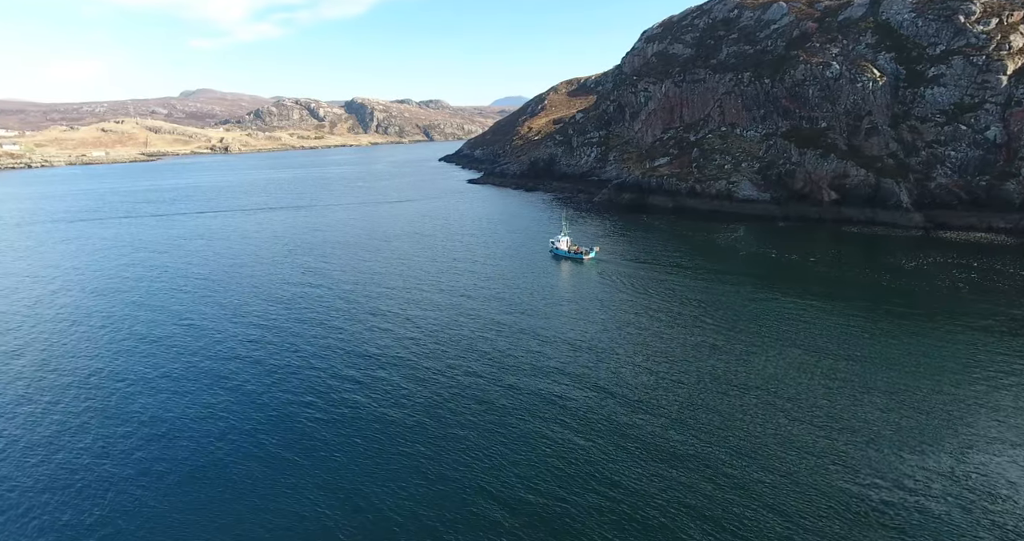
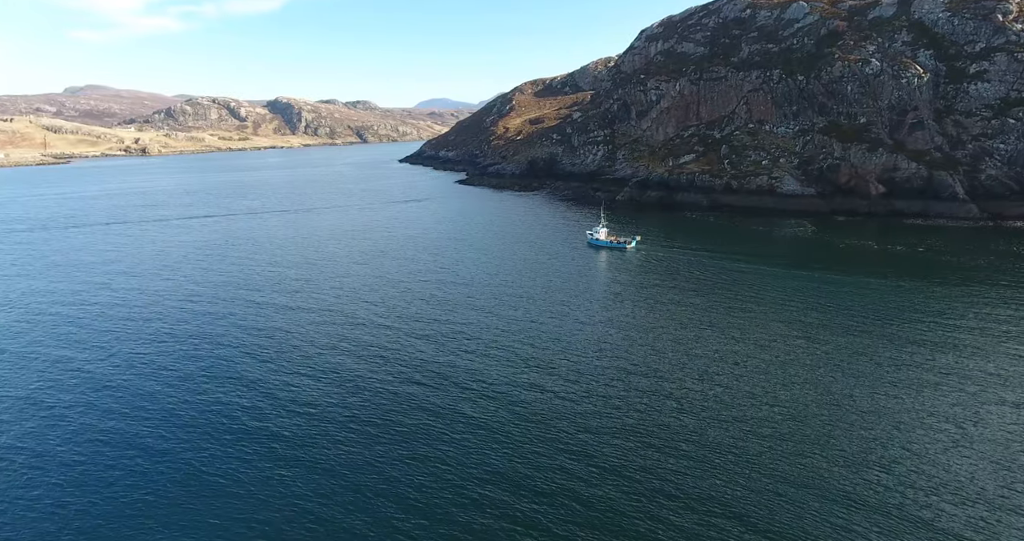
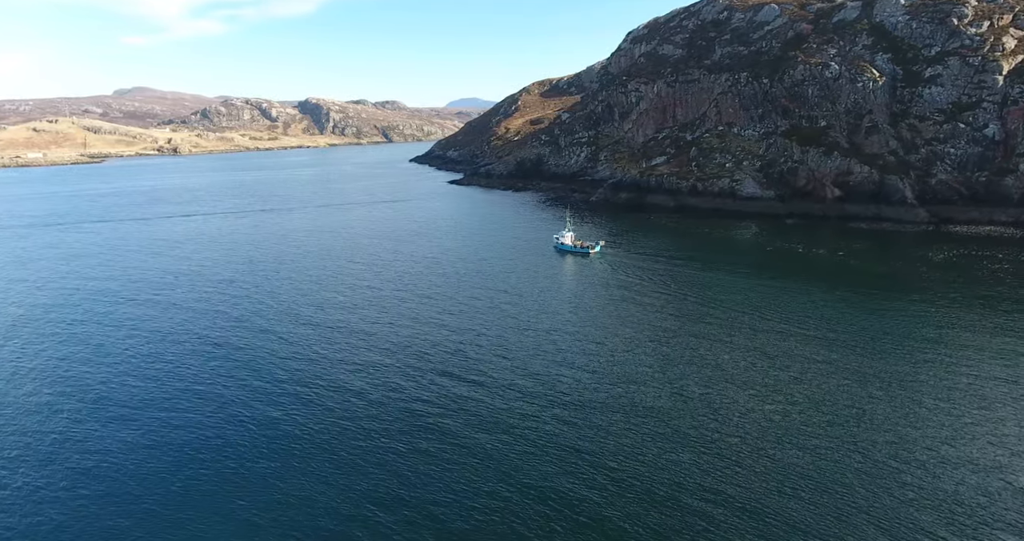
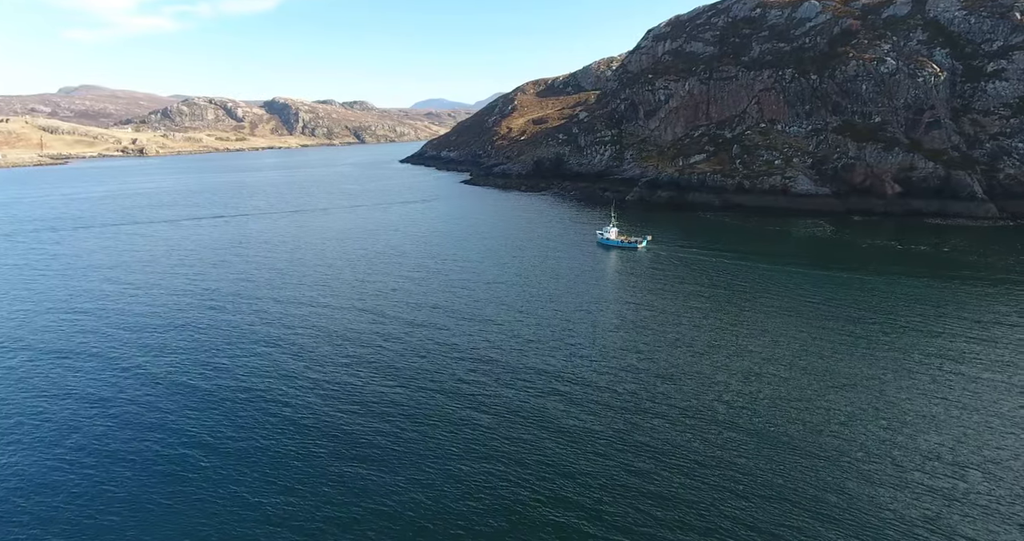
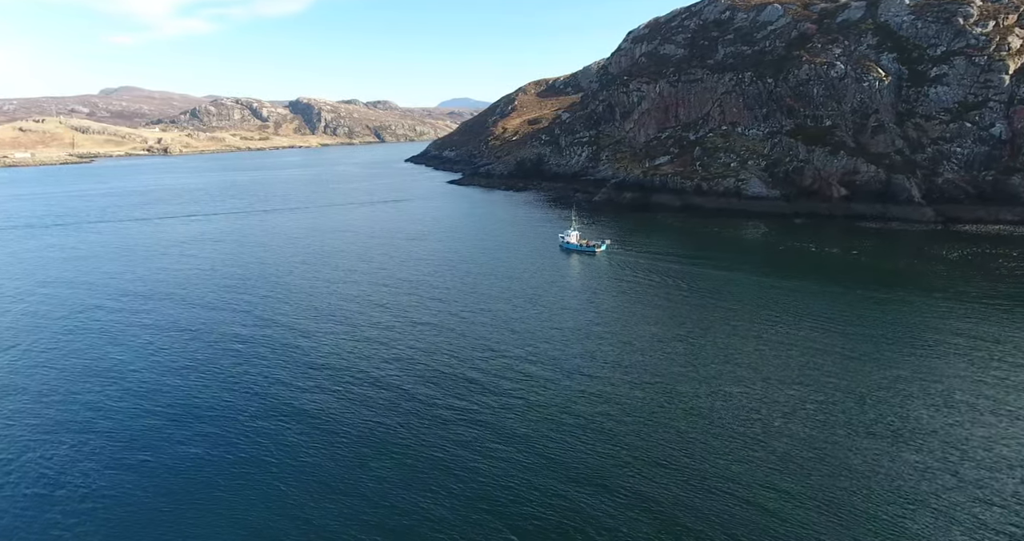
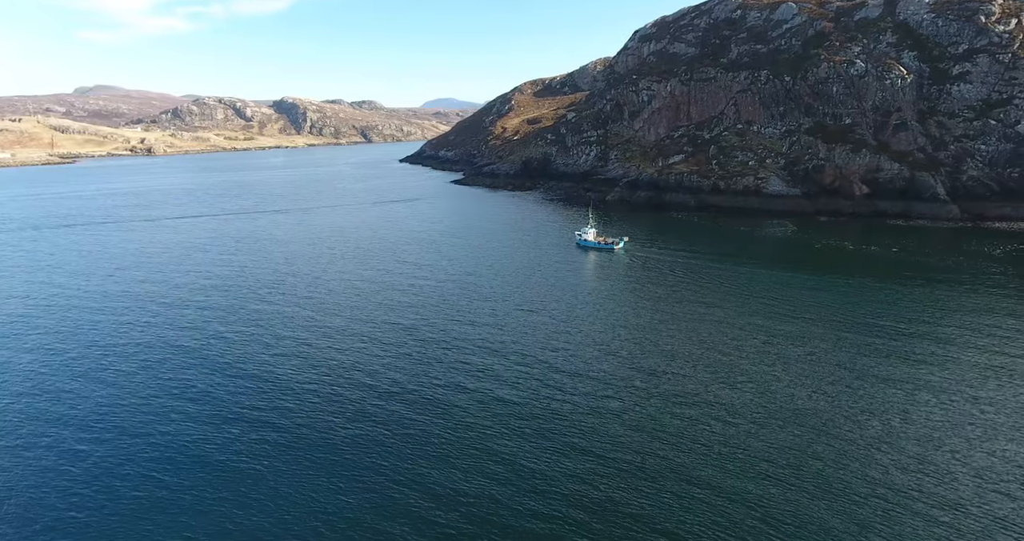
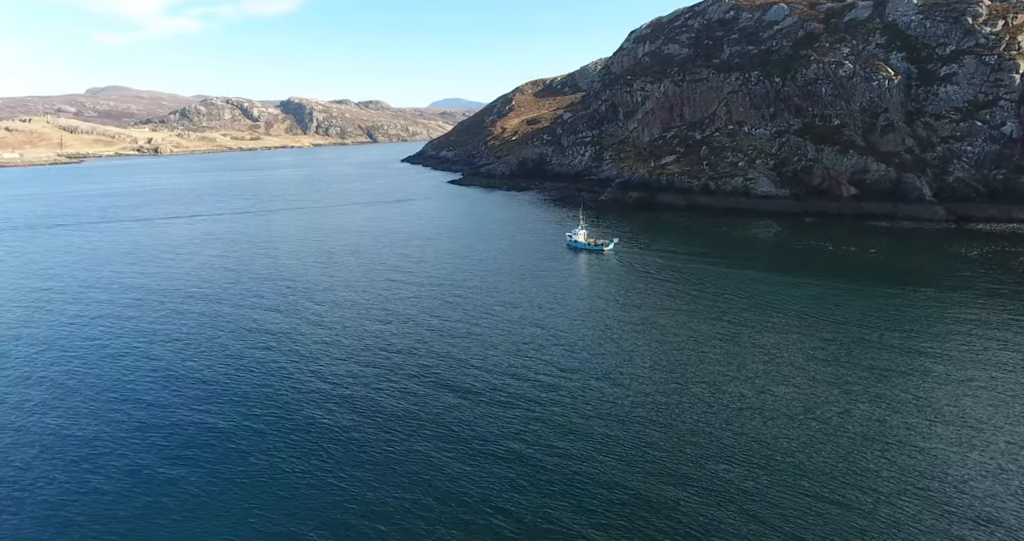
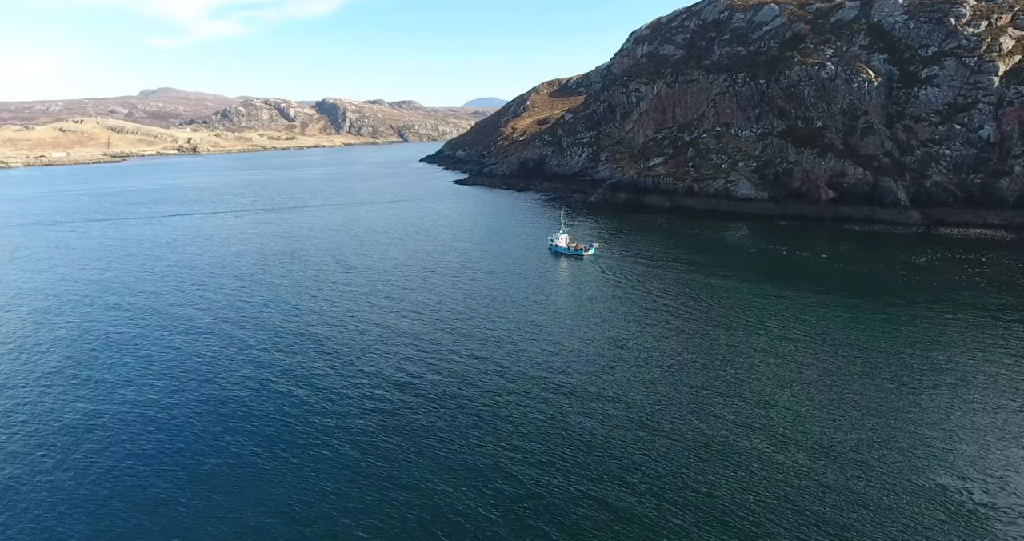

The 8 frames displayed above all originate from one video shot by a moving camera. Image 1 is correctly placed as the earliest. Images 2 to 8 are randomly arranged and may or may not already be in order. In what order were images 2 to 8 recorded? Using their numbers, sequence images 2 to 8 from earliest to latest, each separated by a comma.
8, 3, 5, 7, 6, 2, 4
